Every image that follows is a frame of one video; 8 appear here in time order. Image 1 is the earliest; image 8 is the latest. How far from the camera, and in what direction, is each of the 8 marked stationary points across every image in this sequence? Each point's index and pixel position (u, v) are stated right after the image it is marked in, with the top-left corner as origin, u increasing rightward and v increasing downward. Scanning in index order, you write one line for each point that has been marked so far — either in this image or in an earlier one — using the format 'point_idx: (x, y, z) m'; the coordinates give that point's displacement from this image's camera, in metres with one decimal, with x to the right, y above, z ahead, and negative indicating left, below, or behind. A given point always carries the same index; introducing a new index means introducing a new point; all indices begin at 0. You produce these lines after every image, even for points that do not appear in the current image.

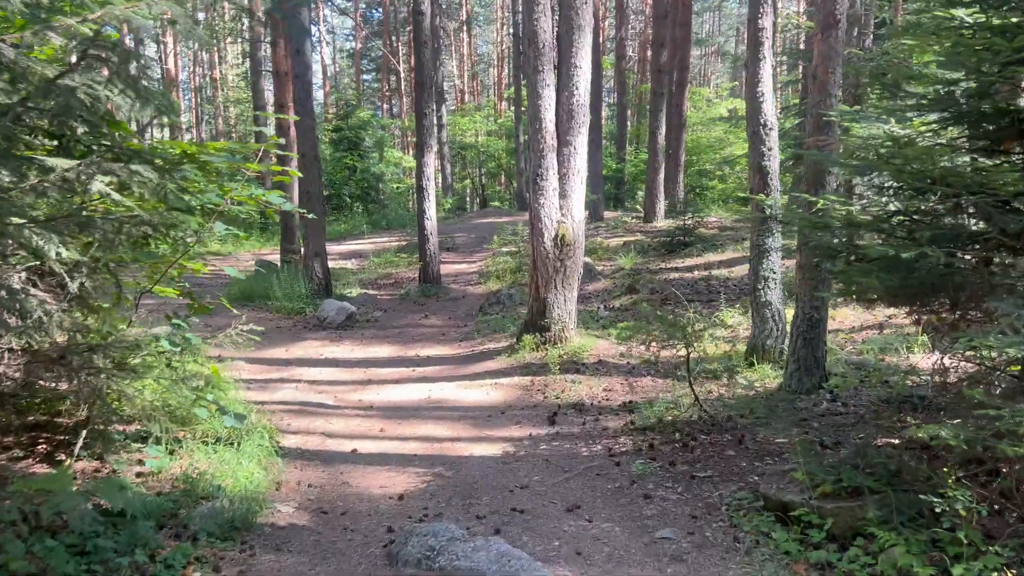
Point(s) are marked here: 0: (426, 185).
0: (-1.5, +1.7, +13.6) m
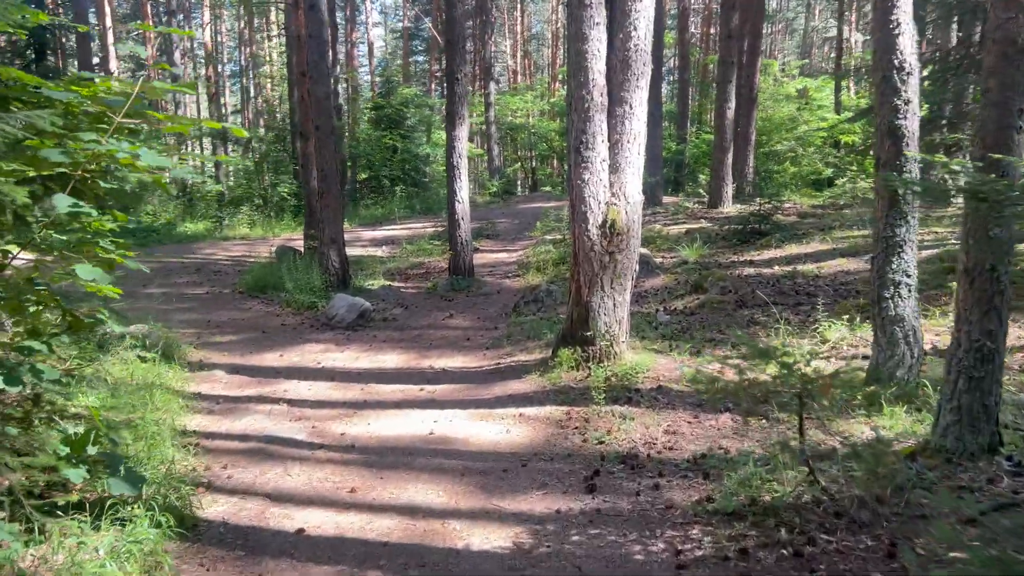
0: (-0.8, +1.8, +11.8) m
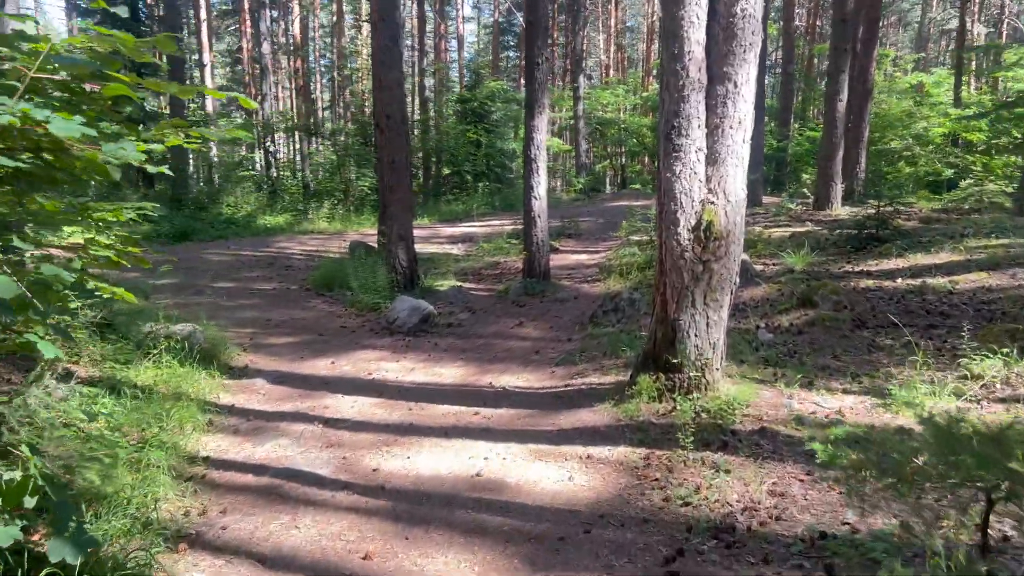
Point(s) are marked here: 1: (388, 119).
0: (+0.3, +1.8, +10.8) m
1: (-1.7, +2.3, +11.0) m
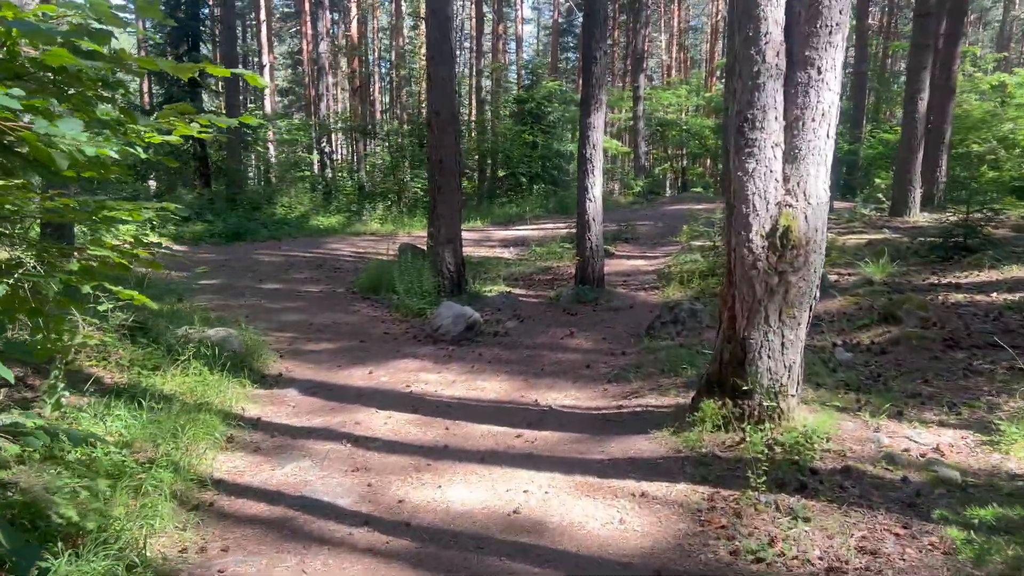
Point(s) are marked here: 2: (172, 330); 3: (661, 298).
0: (+1.0, +1.7, +10.2) m
1: (-1.0, +2.3, +10.5) m
2: (-3.3, -0.4, +7.7) m
3: (+1.9, -0.1, +10.0) m
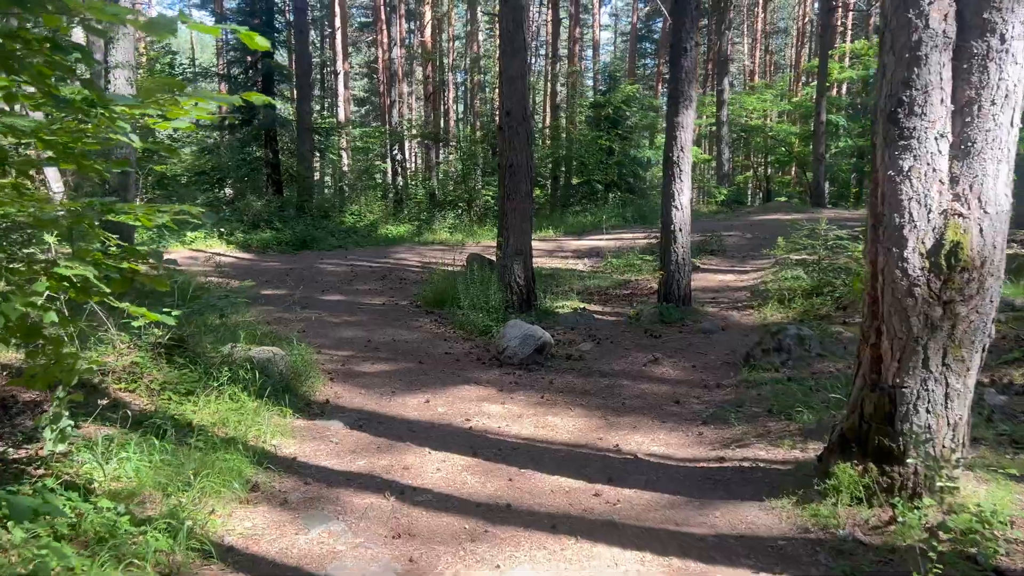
0: (+1.9, +1.5, +9.1) m
1: (0.0, +2.1, +9.6) m
2: (-2.6, -0.5, +7.0) m
3: (+2.7, -0.4, +8.9) m
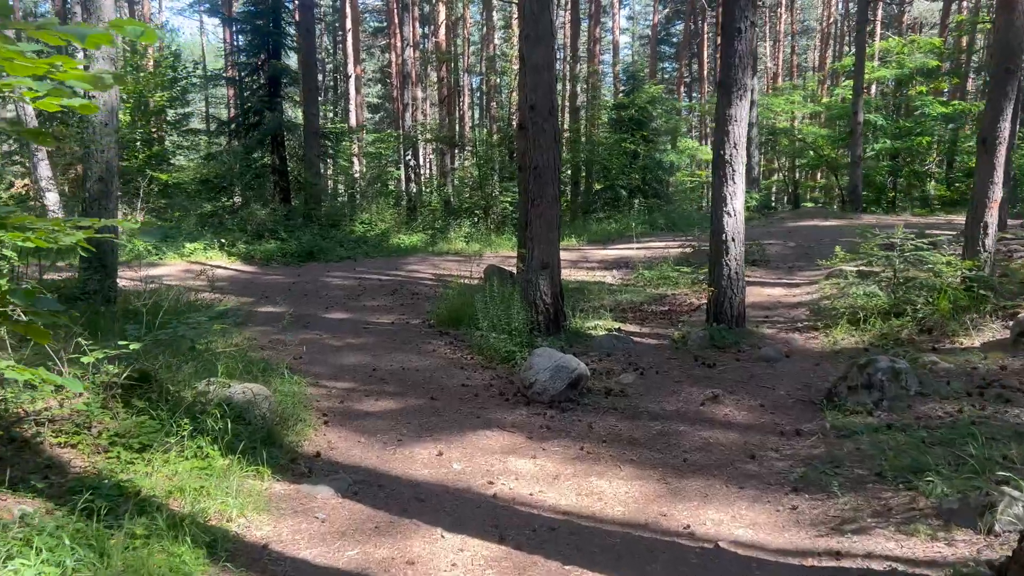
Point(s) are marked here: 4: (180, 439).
0: (+2.2, +1.3, +7.9) m
1: (+0.2, +1.9, +8.4) m
2: (-2.4, -0.7, +5.8) m
3: (+3.0, -0.6, +7.6) m
4: (-2.1, -0.9, +4.9) m
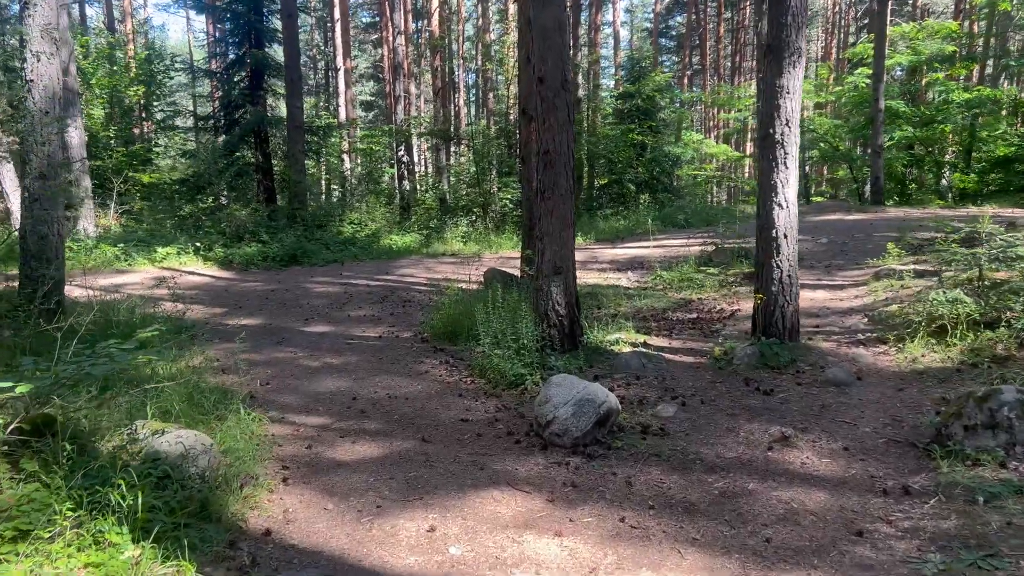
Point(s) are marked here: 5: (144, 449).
0: (+2.2, +1.2, +6.5) m
1: (+0.3, +1.8, +7.1) m
2: (-2.3, -0.8, +4.4) m
3: (+3.1, -0.6, +6.2) m
4: (-2.0, -1.1, +3.6) m
5: (-2.1, -0.9, +4.4) m
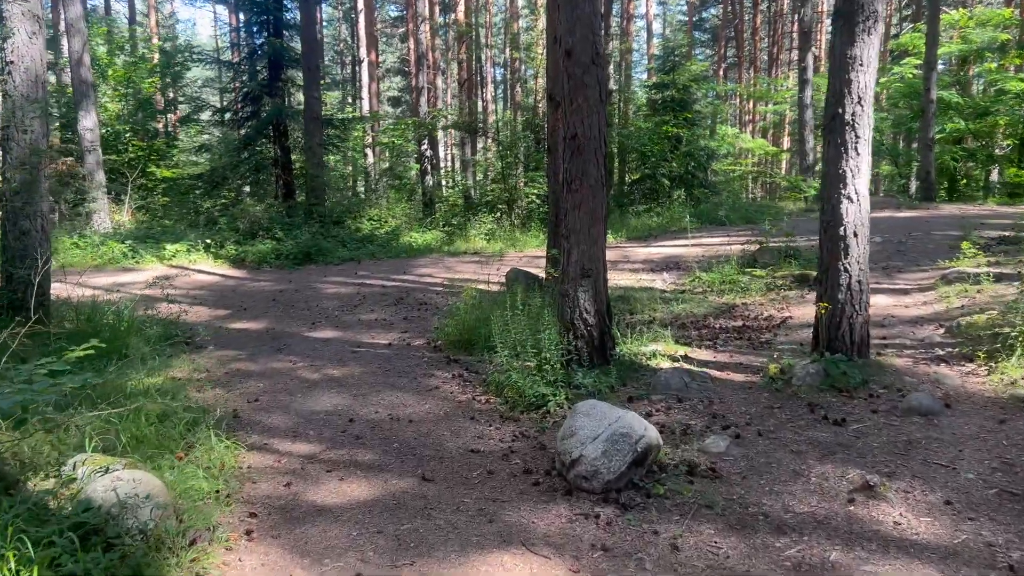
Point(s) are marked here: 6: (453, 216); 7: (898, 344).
0: (+2.4, +1.2, +5.5) m
1: (+0.4, +1.8, +6.1) m
2: (-2.3, -0.9, +3.6) m
3: (+3.2, -0.7, +5.2) m
4: (-1.9, -1.1, +2.7) m
5: (-2.0, -0.9, +3.6) m
6: (-1.5, +1.8, +19.4) m
7: (+3.2, -0.4, +6.5) m
